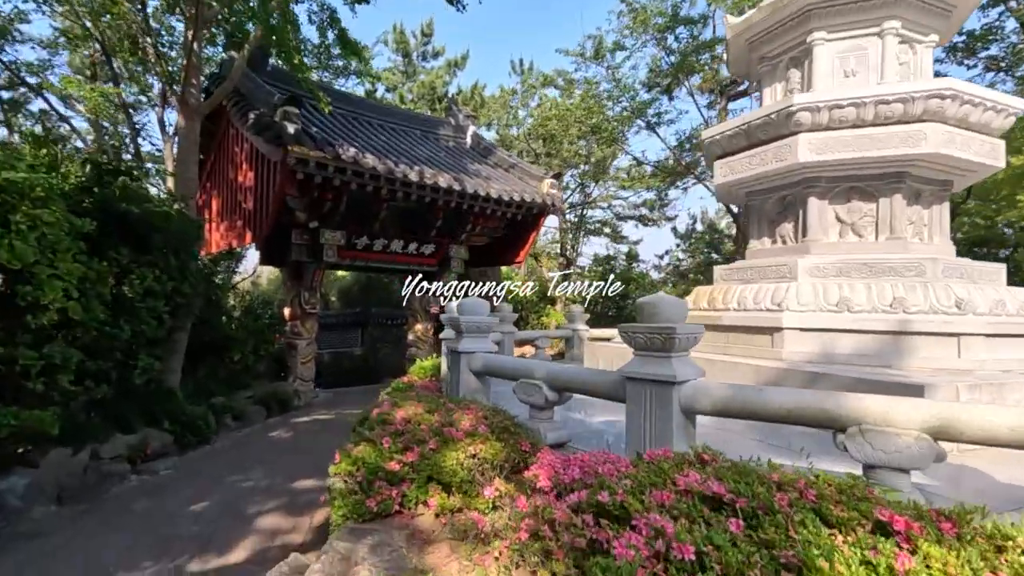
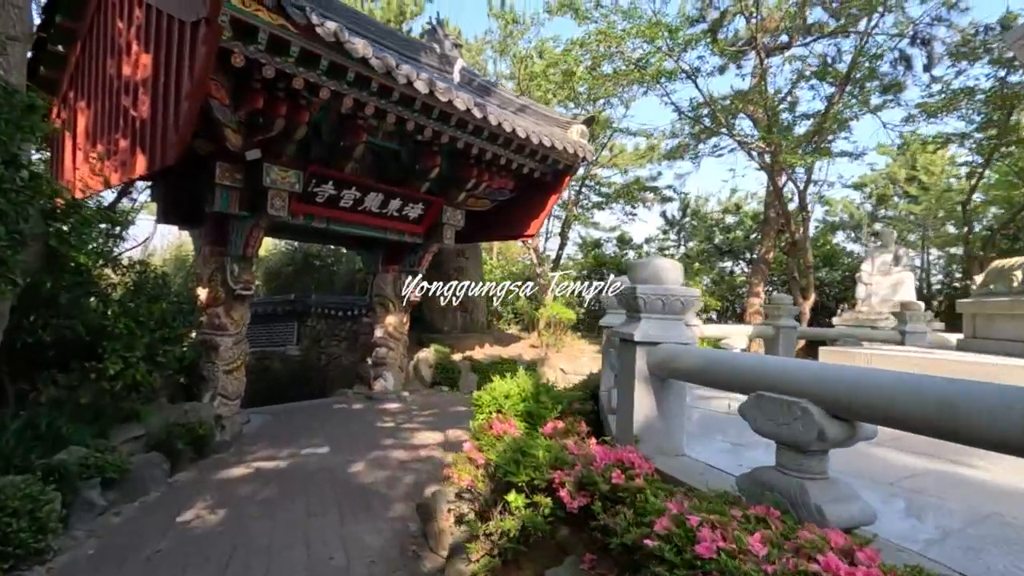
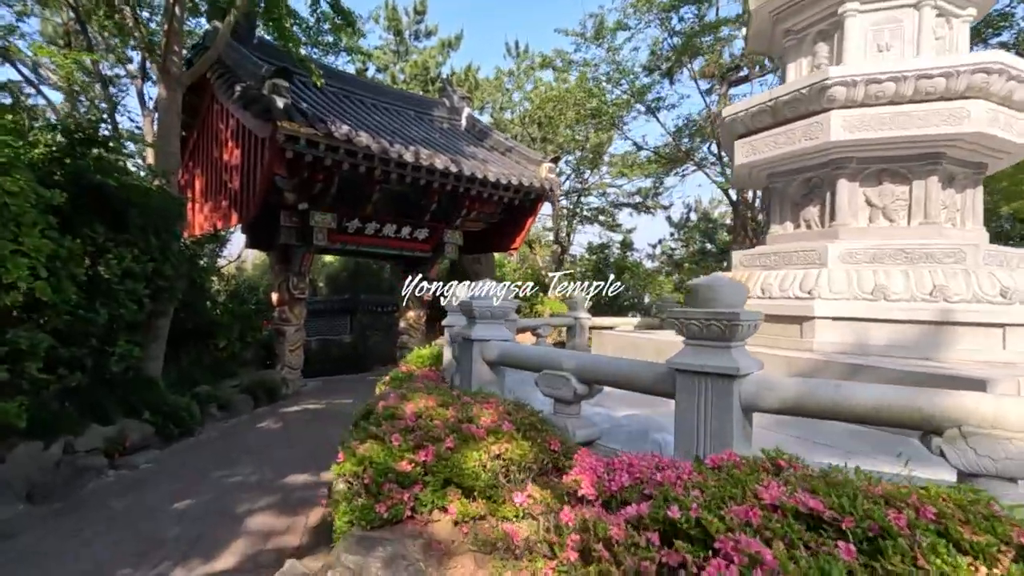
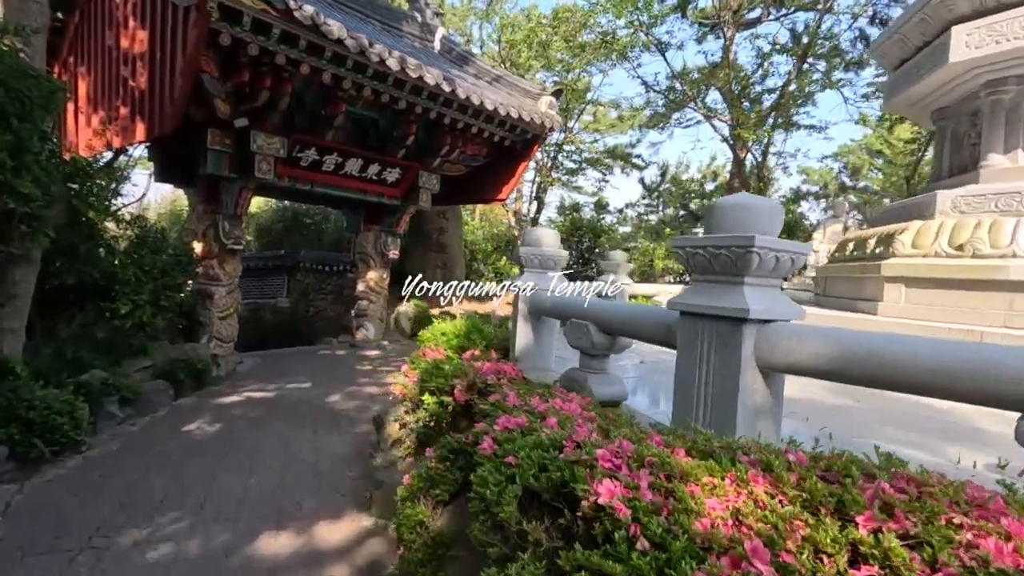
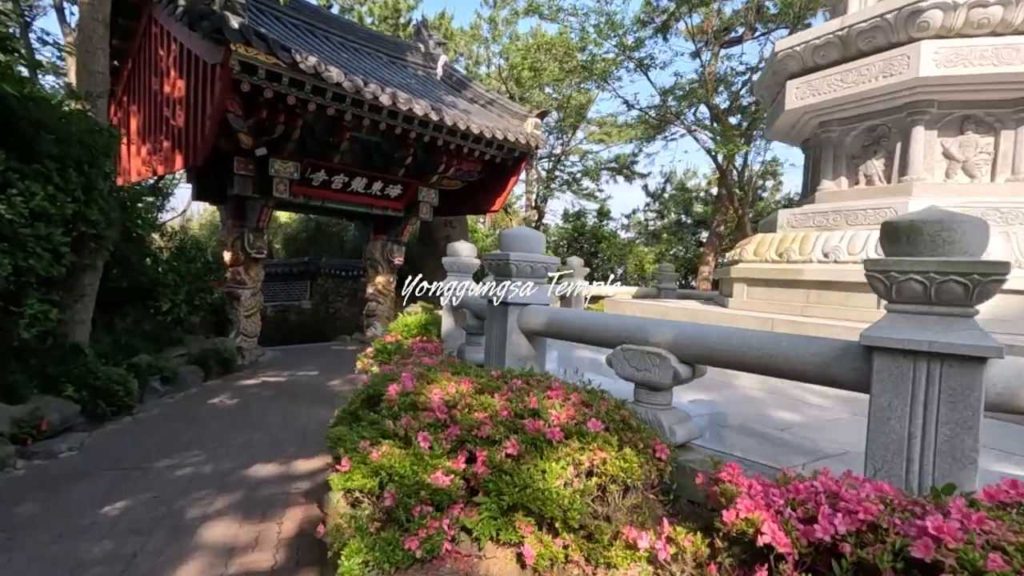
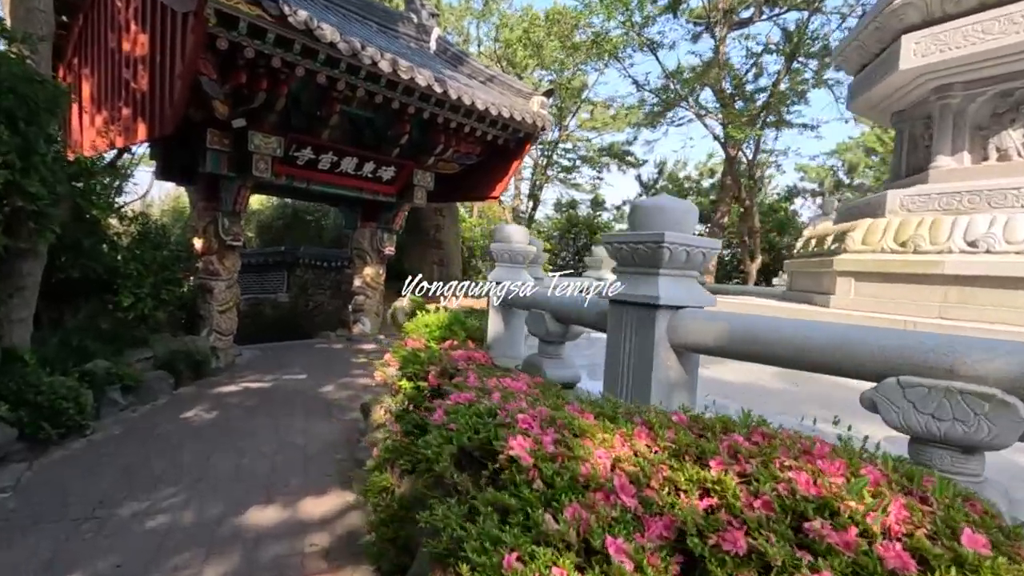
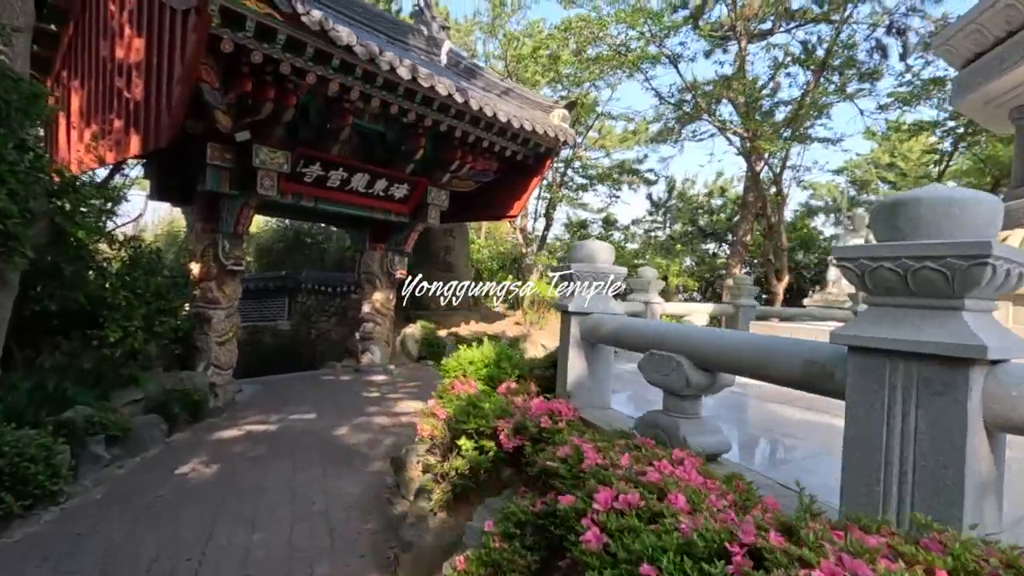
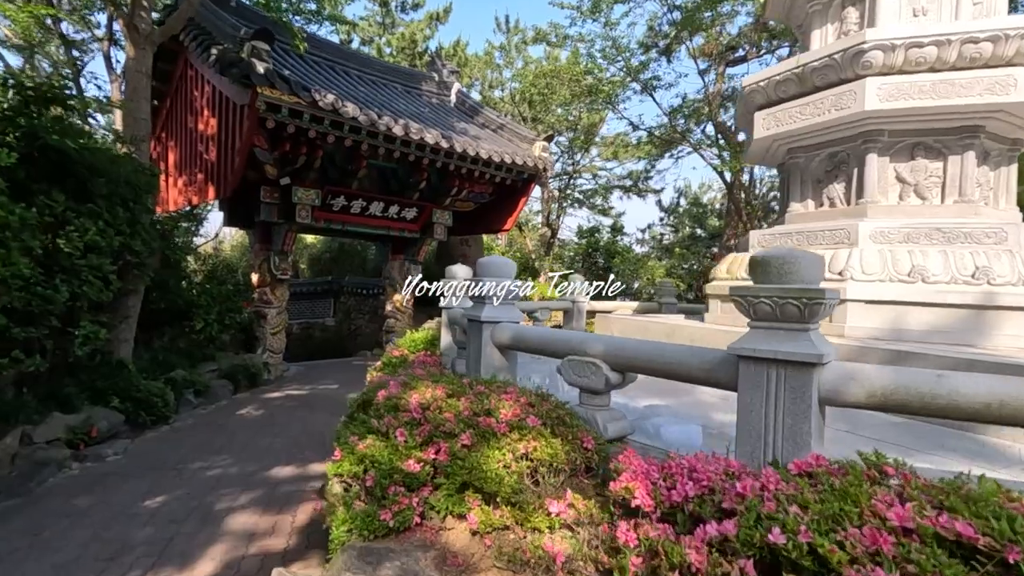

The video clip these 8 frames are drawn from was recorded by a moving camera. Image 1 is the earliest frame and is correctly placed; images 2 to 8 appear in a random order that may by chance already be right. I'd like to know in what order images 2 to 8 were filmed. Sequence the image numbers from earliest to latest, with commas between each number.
3, 8, 5, 6, 4, 7, 2
